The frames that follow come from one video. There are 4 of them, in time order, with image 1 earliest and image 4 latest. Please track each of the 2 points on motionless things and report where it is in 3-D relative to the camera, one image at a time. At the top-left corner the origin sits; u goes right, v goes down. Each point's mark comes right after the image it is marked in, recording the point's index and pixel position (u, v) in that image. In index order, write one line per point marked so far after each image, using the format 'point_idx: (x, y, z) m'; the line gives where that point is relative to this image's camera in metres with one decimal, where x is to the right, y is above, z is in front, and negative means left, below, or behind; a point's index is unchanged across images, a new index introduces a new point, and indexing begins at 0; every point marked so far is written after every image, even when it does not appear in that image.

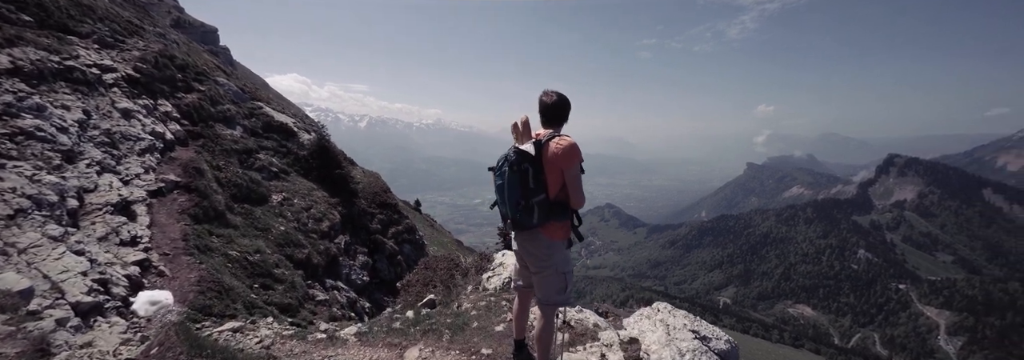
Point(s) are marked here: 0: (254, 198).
0: (-11.8, -0.8, +18.9) m
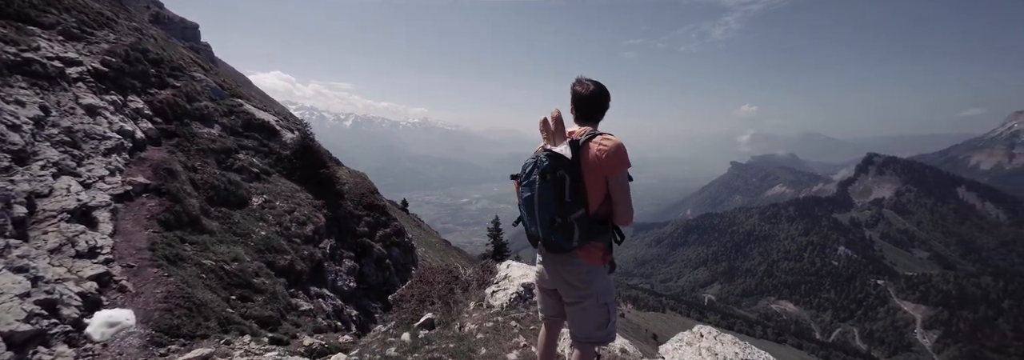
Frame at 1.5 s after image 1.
0: (-12.0, -0.9, +17.7) m
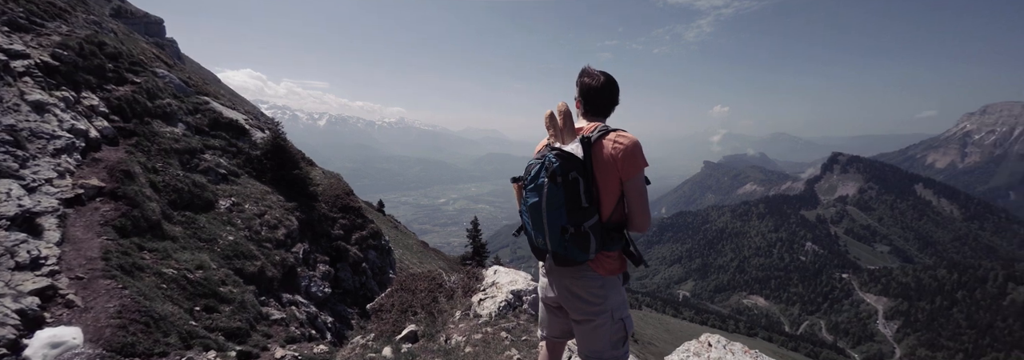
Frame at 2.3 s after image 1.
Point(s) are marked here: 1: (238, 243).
0: (-12.7, -1.0, +16.7) m
1: (-10.6, -2.4, +15.9) m
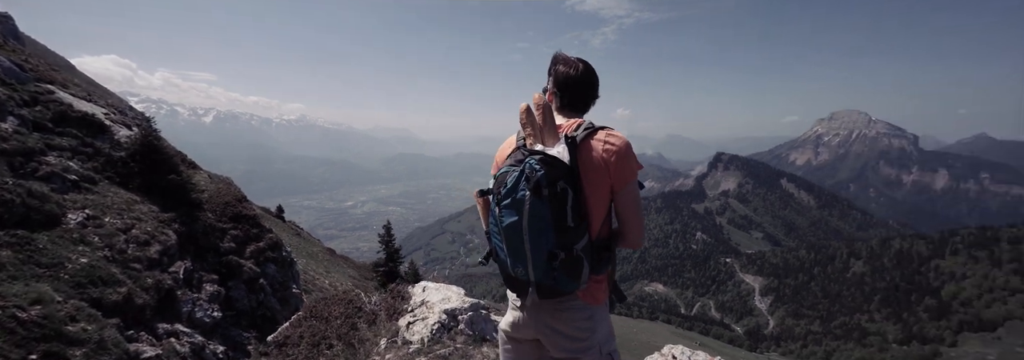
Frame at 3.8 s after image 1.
0: (-15.4, -1.3, +13.3) m
1: (-13.1, -2.7, +13.0) m
